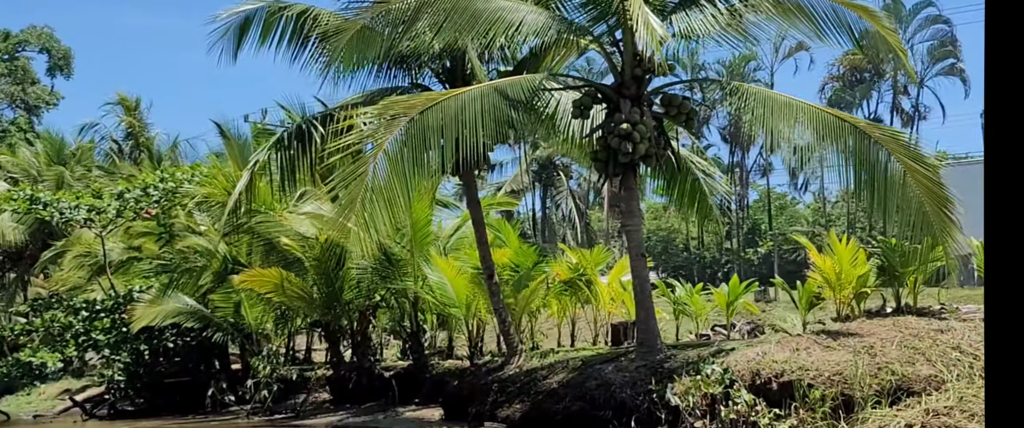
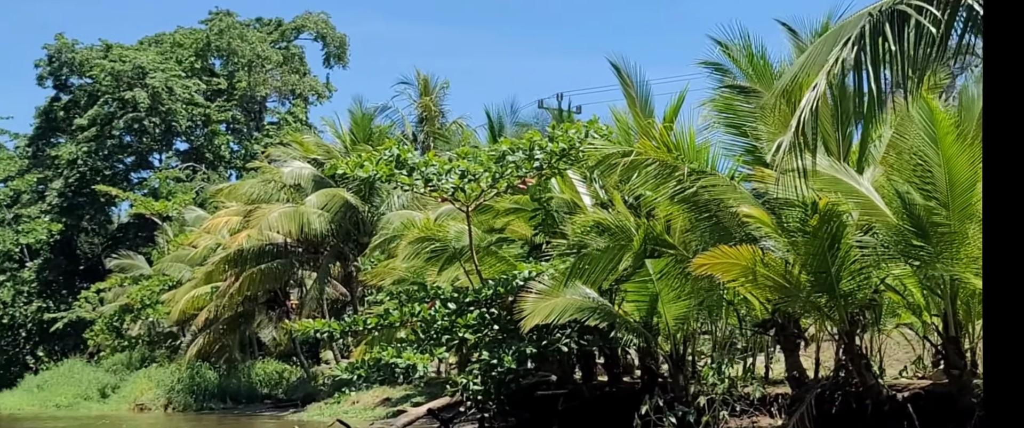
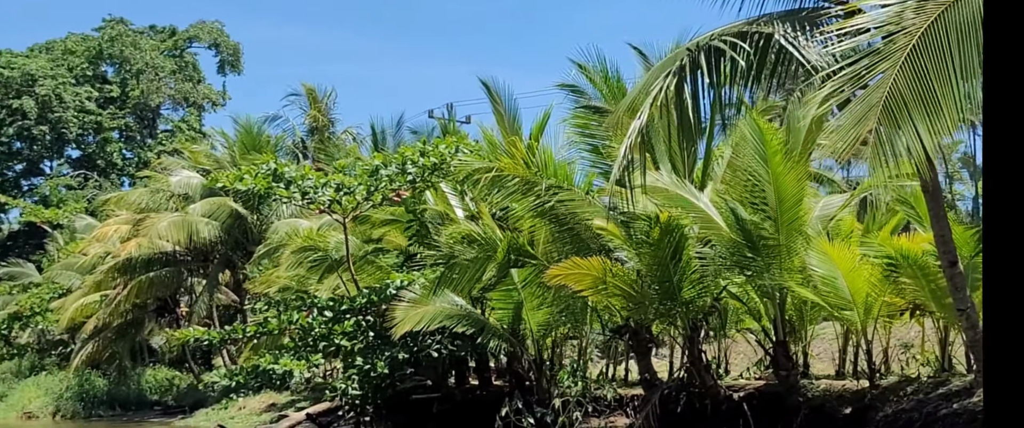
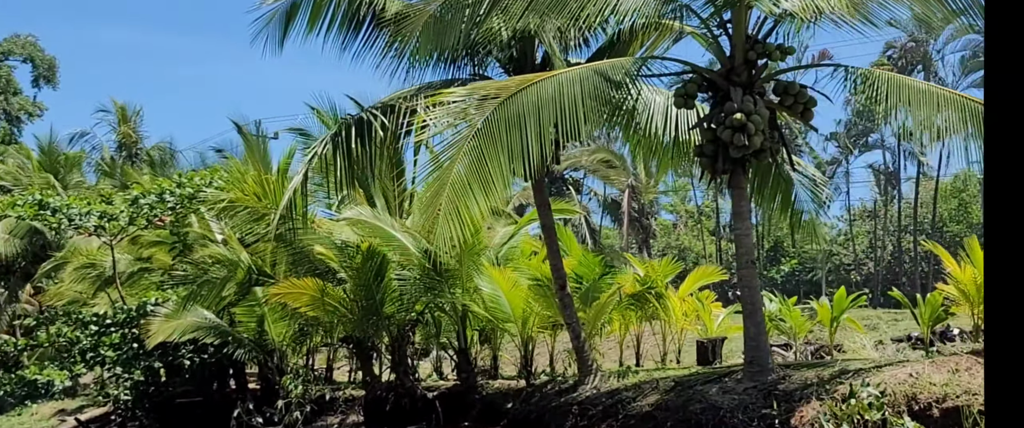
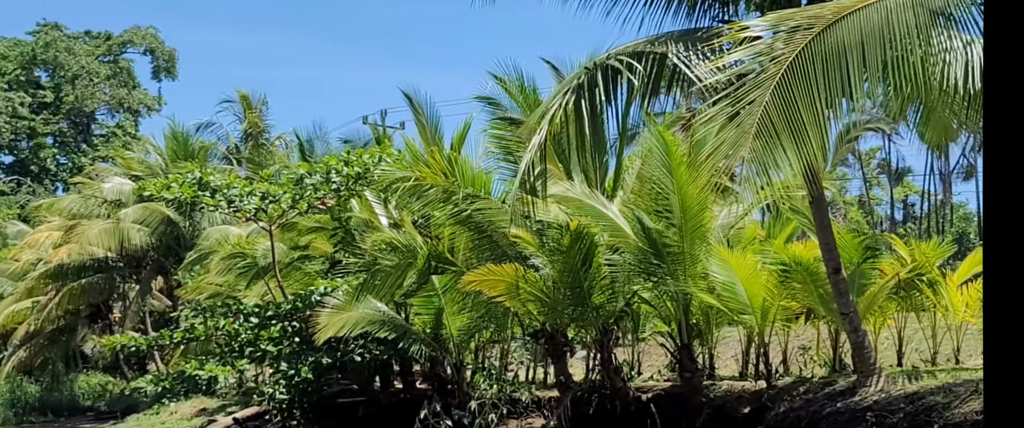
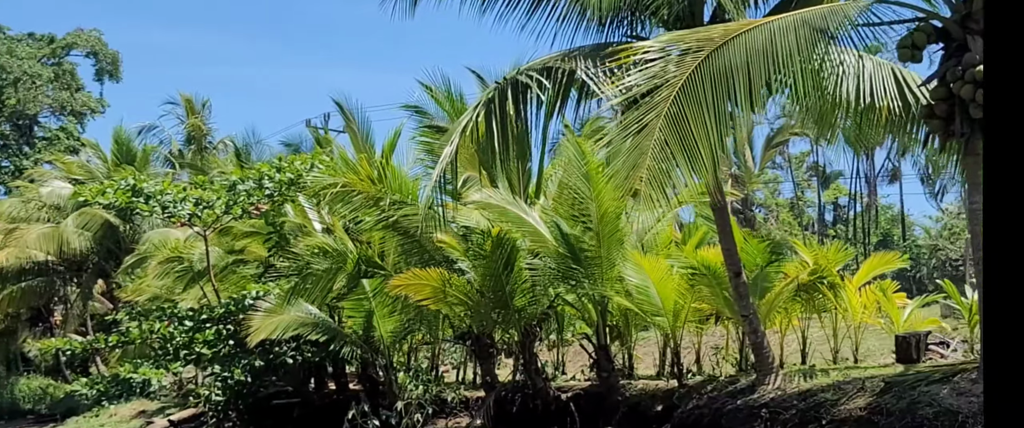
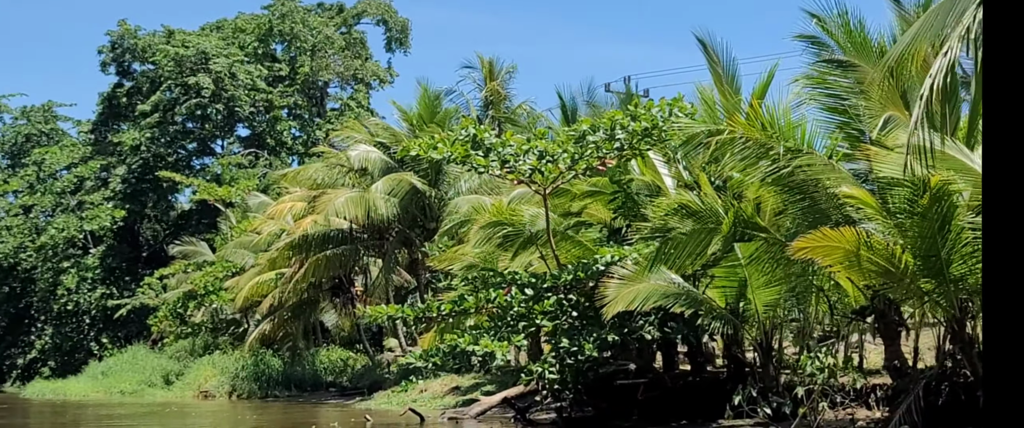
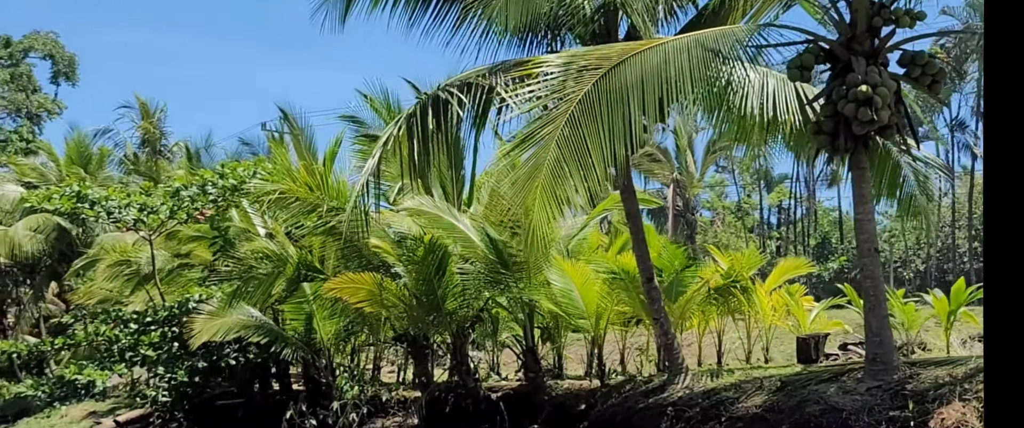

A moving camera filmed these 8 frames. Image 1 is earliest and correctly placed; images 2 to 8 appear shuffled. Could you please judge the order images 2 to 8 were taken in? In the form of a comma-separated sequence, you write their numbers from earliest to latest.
4, 8, 6, 5, 3, 2, 7
